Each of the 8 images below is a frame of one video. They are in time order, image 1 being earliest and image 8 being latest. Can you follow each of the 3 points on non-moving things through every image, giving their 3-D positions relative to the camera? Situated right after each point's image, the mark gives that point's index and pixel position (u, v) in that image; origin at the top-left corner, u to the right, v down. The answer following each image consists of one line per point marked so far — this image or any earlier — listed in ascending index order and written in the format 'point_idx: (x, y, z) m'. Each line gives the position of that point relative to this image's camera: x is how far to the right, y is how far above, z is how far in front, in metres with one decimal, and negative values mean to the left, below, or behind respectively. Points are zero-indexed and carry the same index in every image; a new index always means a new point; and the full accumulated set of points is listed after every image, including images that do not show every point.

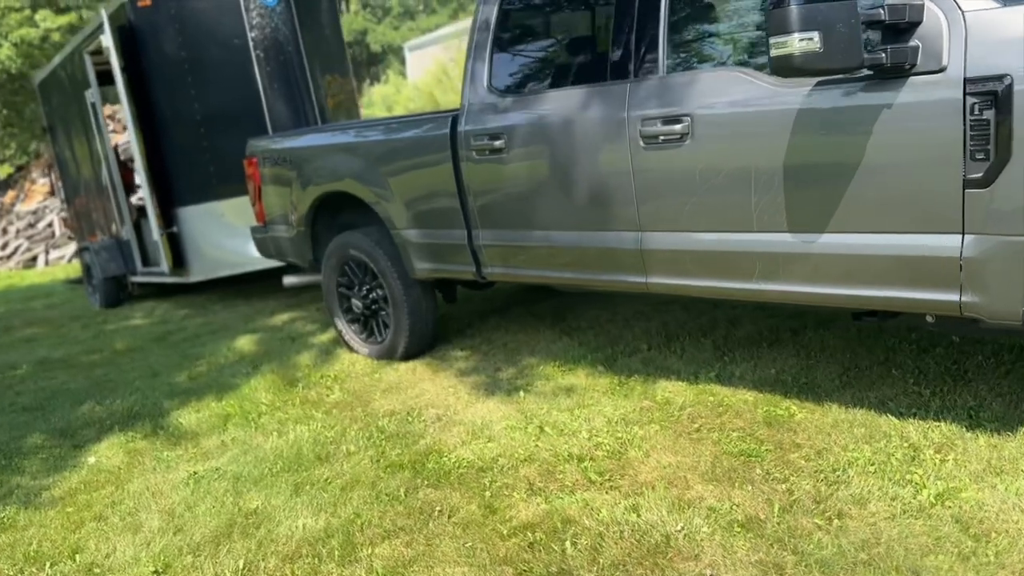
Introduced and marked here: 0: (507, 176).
0: (0.0, +0.5, +4.0) m
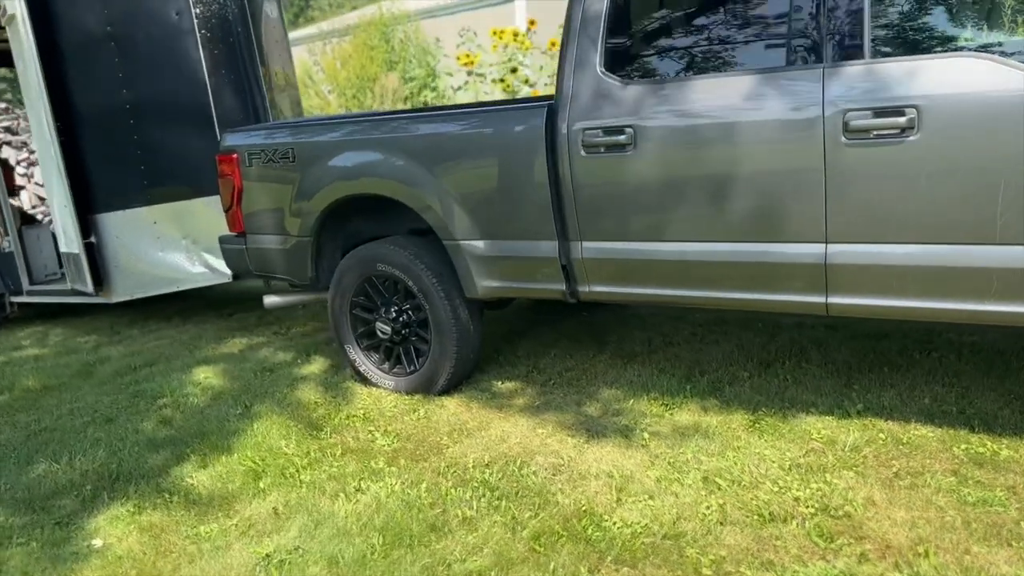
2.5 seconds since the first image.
0: (+0.5, +0.4, +3.3) m
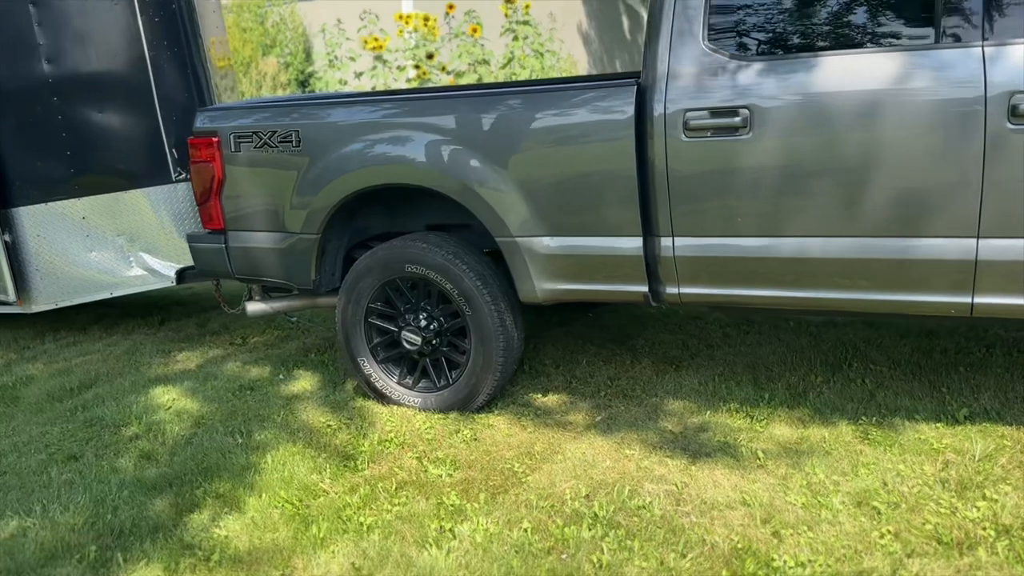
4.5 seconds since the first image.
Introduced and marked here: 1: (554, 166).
0: (+0.8, +0.4, +3.0) m
1: (+0.2, +0.5, +3.3) m
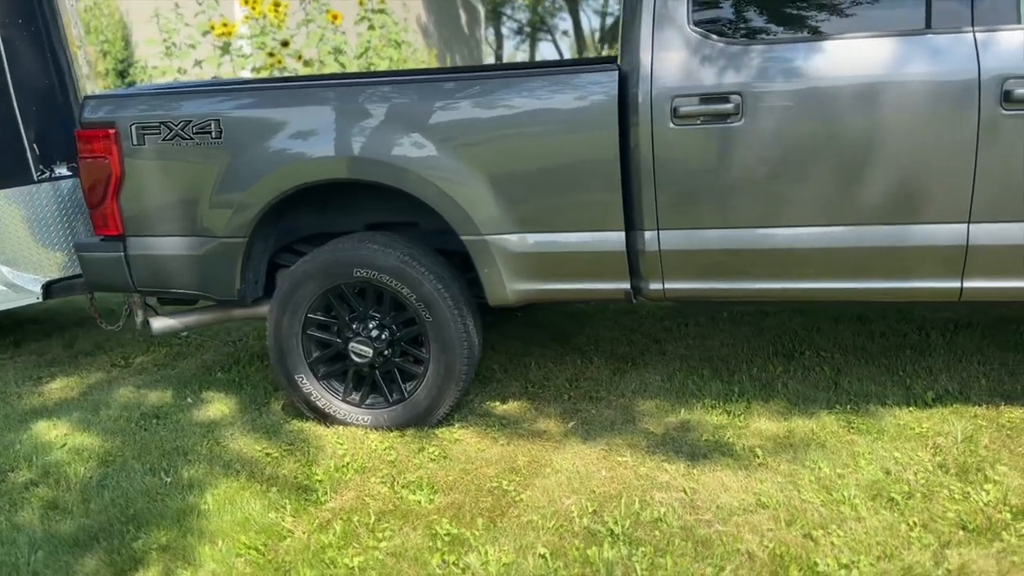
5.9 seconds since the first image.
0: (+0.8, +0.4, +2.9) m
1: (0.0, +0.5, +3.1) m
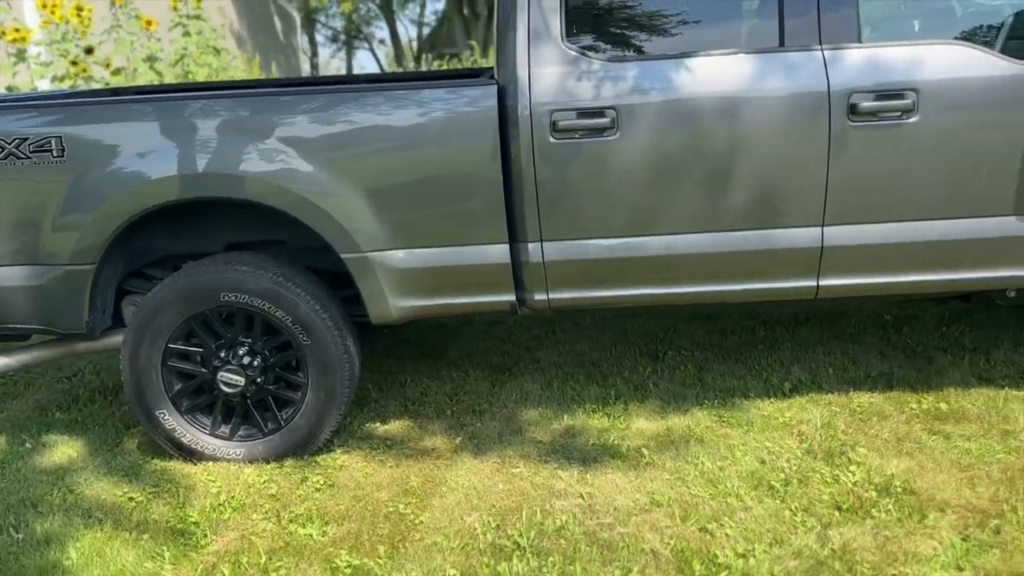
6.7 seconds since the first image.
0: (+0.4, +0.4, +3.0) m
1: (-0.4, +0.4, +3.0) m
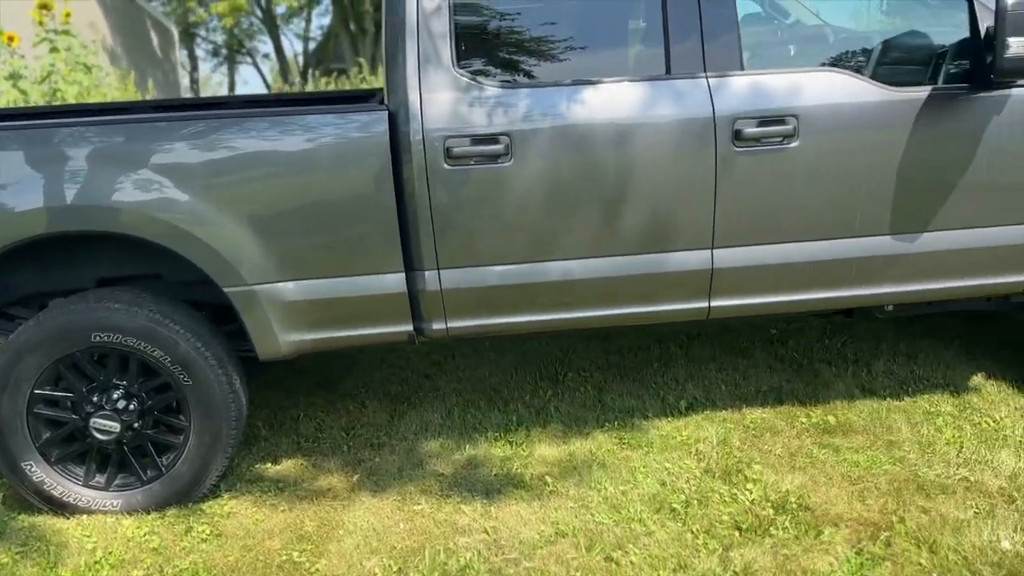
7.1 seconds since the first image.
0: (0.0, +0.3, +2.9) m
1: (-0.7, +0.3, +2.9) m
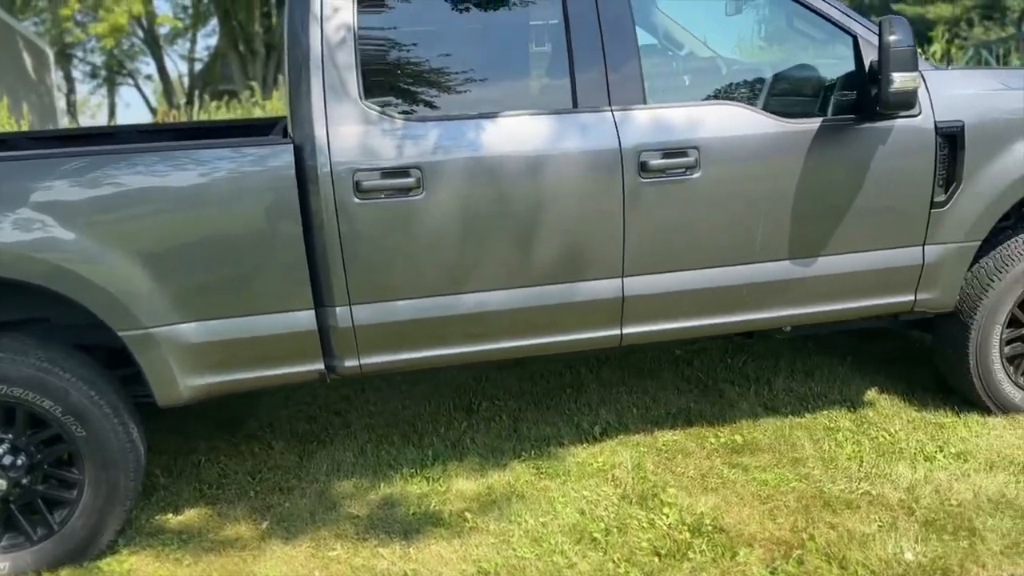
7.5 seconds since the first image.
0: (-0.3, +0.2, +2.9) m
1: (-1.0, +0.2, +2.8) m
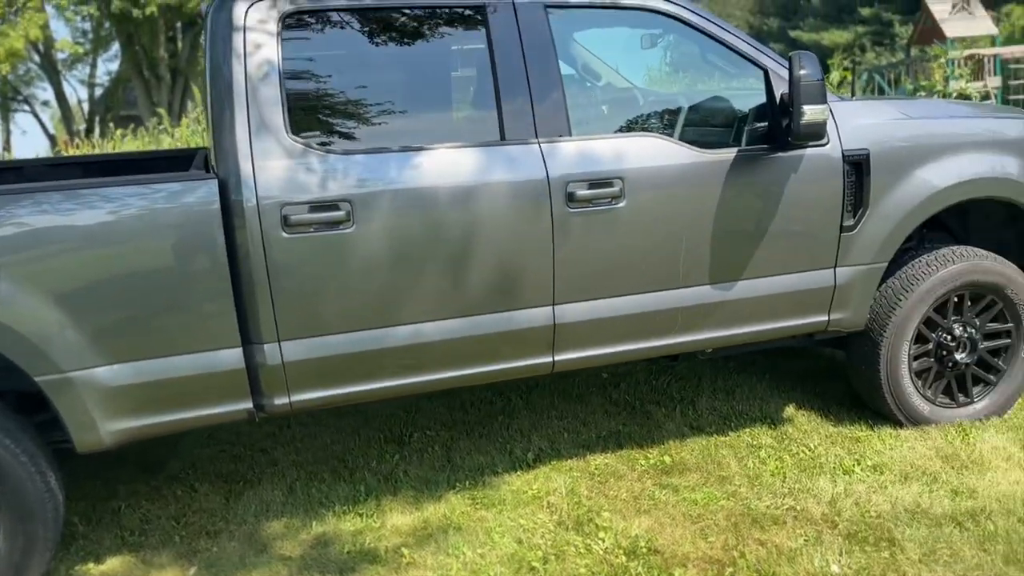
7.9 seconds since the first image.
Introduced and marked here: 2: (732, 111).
0: (-0.5, +0.1, +2.9) m
1: (-1.2, 0.0, +2.7) m
2: (+0.9, +0.7, +3.4) m
